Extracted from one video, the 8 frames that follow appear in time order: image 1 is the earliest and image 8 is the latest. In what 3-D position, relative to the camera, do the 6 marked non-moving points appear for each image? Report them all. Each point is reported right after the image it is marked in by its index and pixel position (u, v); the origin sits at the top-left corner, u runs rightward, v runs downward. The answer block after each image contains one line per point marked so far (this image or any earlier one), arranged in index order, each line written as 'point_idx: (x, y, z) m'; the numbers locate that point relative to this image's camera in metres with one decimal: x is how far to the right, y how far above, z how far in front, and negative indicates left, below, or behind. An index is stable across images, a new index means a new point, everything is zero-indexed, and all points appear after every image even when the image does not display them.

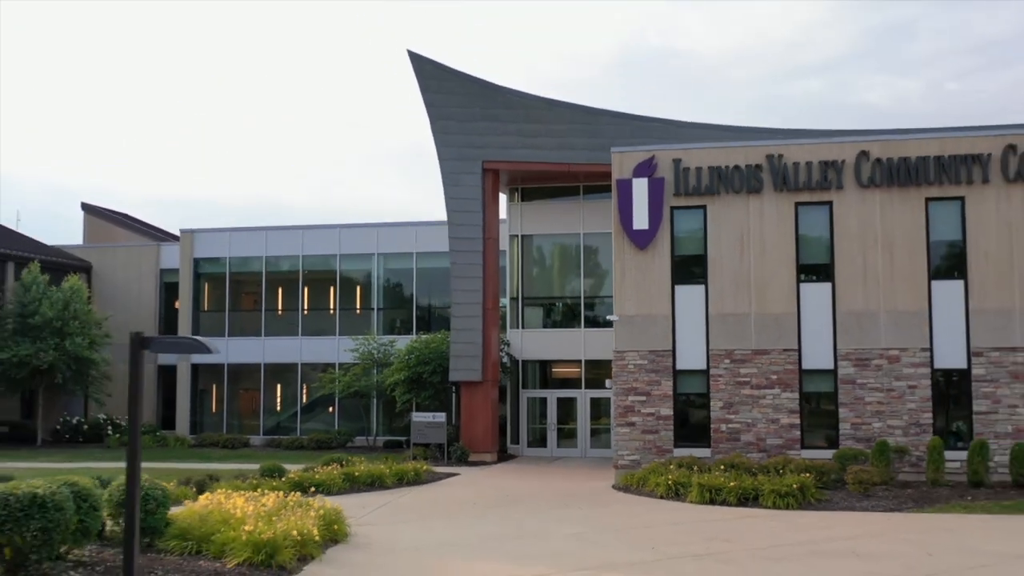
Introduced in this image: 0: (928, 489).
0: (+6.4, -3.0, +16.8) m
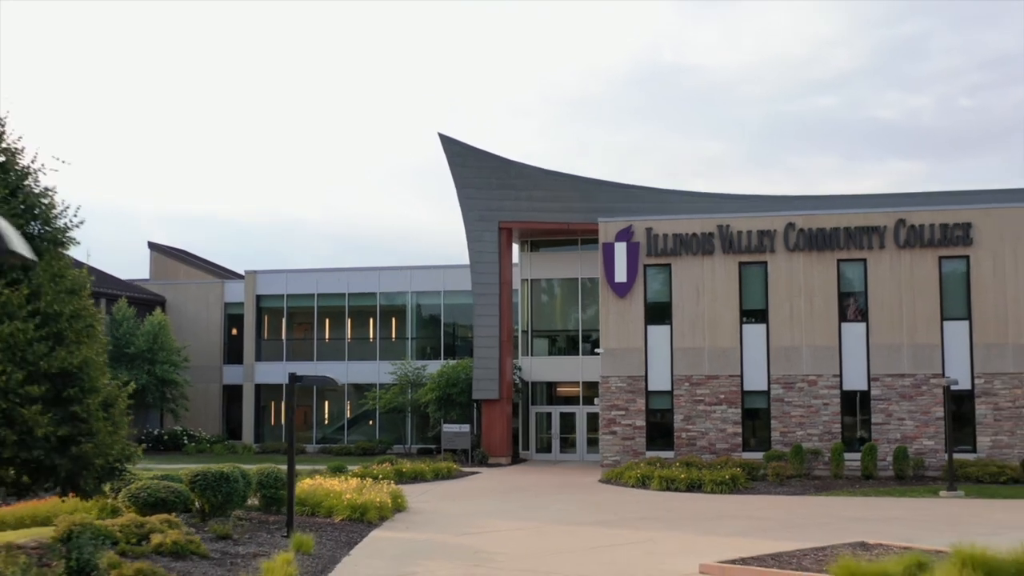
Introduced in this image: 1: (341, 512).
0: (+6.6, -3.9, +22.5) m
1: (-2.6, -3.4, +16.7) m
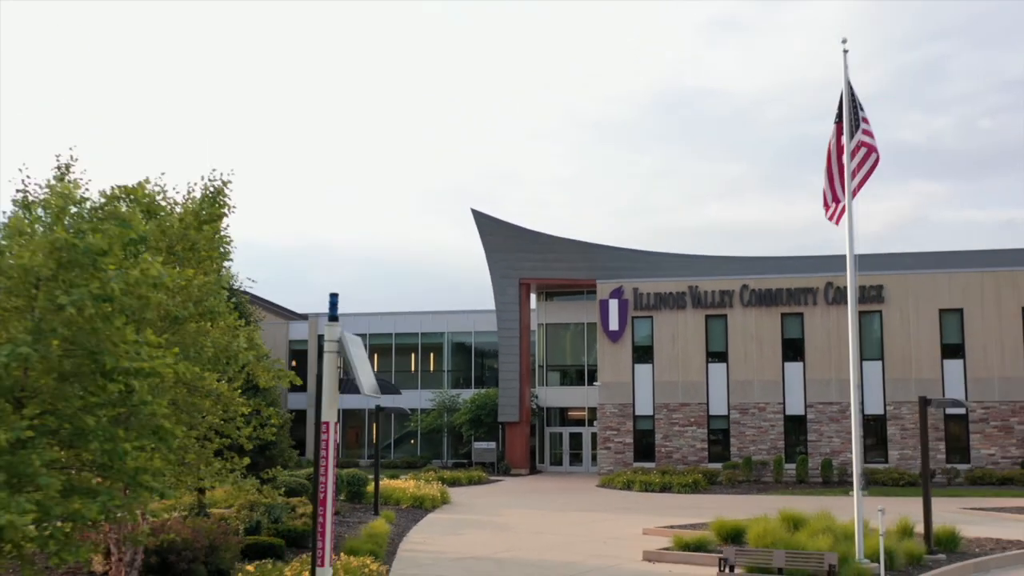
0: (+7.0, -5.2, +29.4) m
1: (-2.3, -4.7, +23.9) m
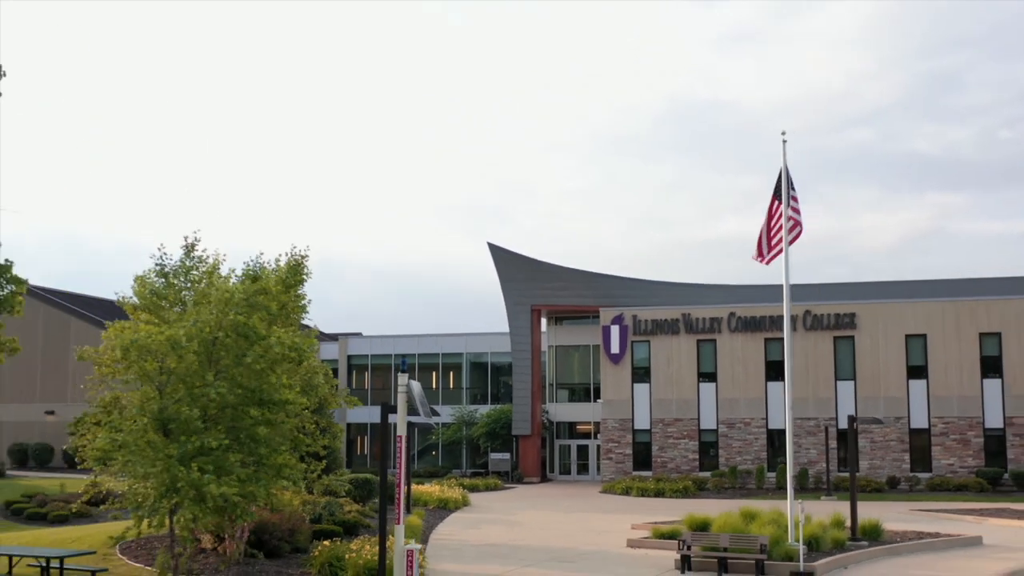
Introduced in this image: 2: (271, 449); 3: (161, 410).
0: (+7.4, -6.1, +33.2) m
1: (-2.1, -5.5, +27.8) m
2: (-2.6, -1.7, +11.8) m
3: (-3.5, -1.2, +11.1) m
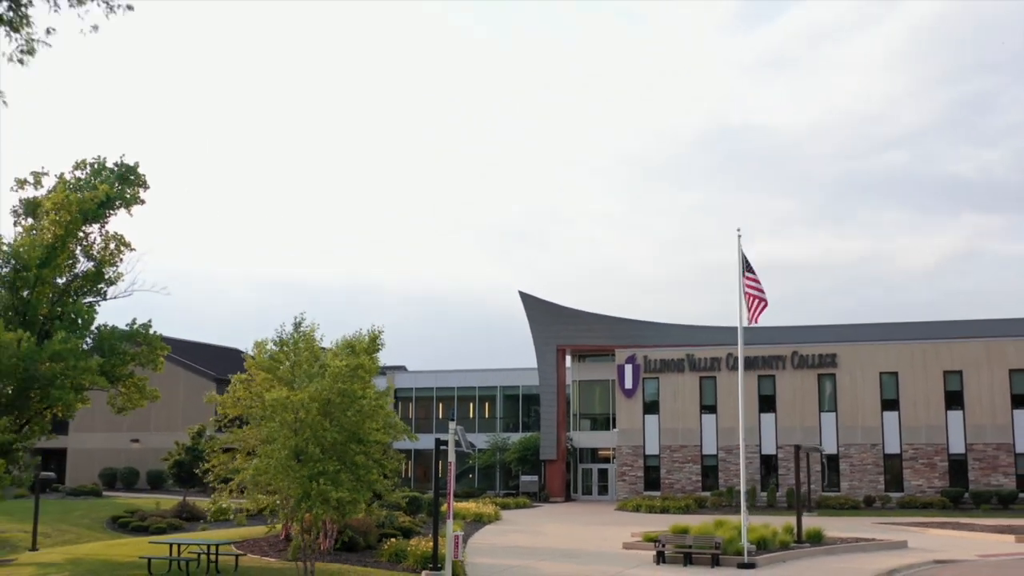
0: (+8.3, -7.7, +38.5) m
1: (-1.3, -7.0, +33.4) m
2: (-2.4, -2.9, +17.5) m
3: (-3.3, -2.4, +16.8) m
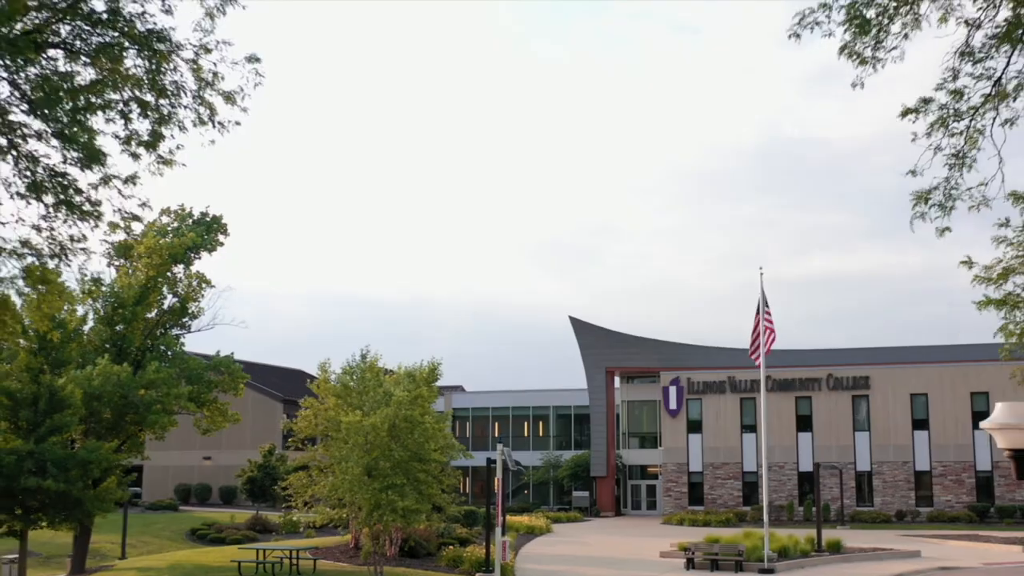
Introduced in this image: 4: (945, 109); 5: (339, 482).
0: (+10.2, -8.7, +40.7) m
1: (+0.3, -8.0, +36.2) m
2: (-1.6, -3.7, +20.4) m
3: (-2.6, -3.2, +19.8) m
4: (+2.9, +1.2, +7.3) m
5: (-3.2, -3.5, +19.8) m
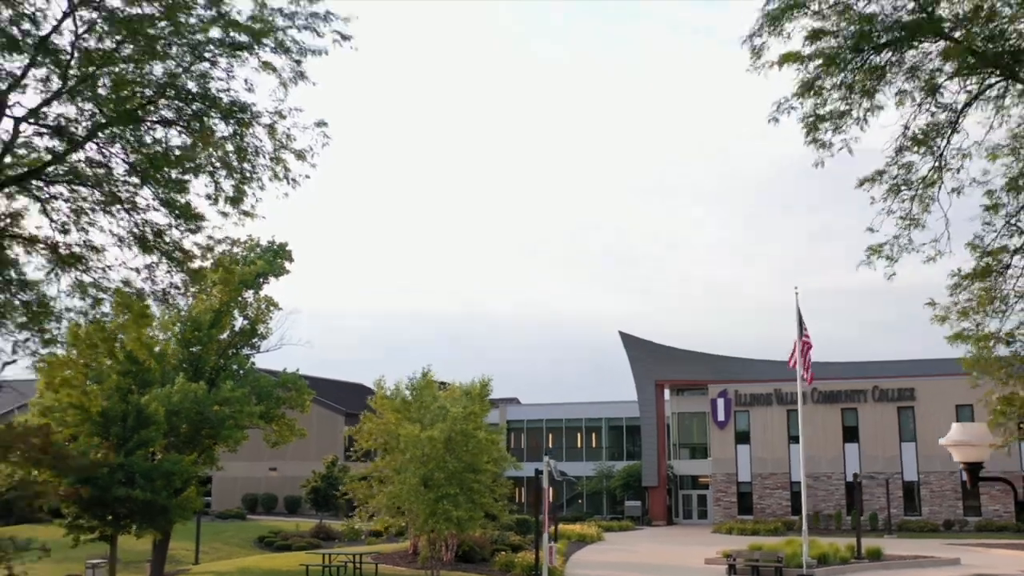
0: (+12.2, -9.2, +41.6) m
1: (+2.1, -8.6, +37.6) m
2: (-0.7, -4.2, +22.0) m
3: (-1.7, -3.7, +21.4) m
4: (+3.1, +0.9, +8.7) m
5: (-2.2, -4.0, +21.5) m
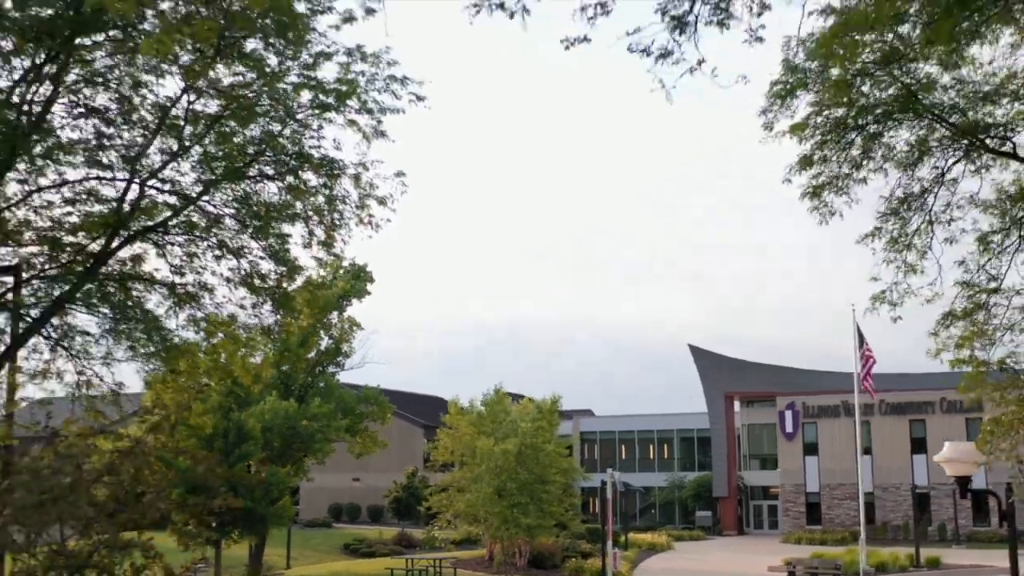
0: (+15.1, -9.8, +42.3) m
1: (+4.7, -9.2, +39.0) m
2: (+0.8, -4.7, +23.7) m
3: (-0.3, -4.2, +23.2) m
4: (+3.6, +0.5, +10.3) m
5: (-0.8, -4.6, +23.3) m
